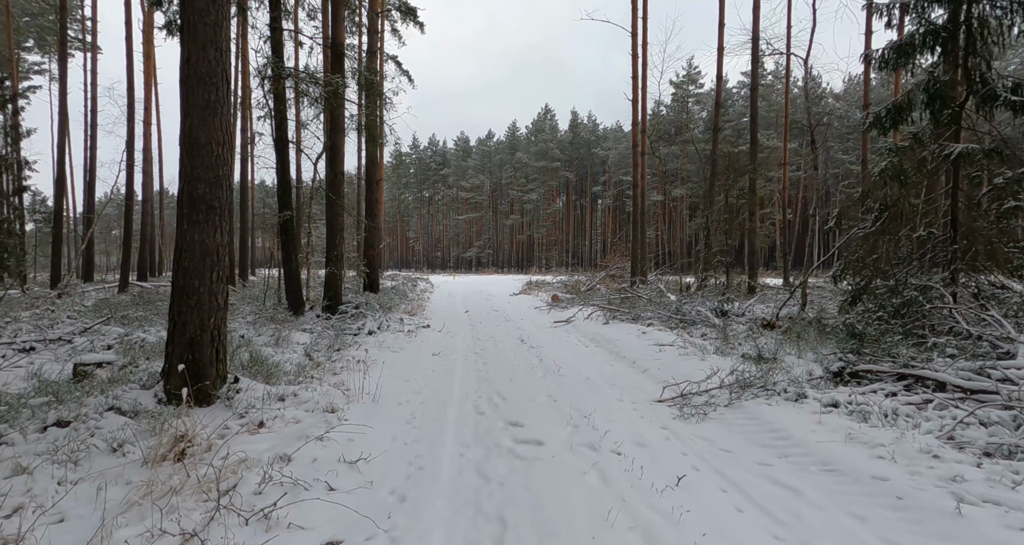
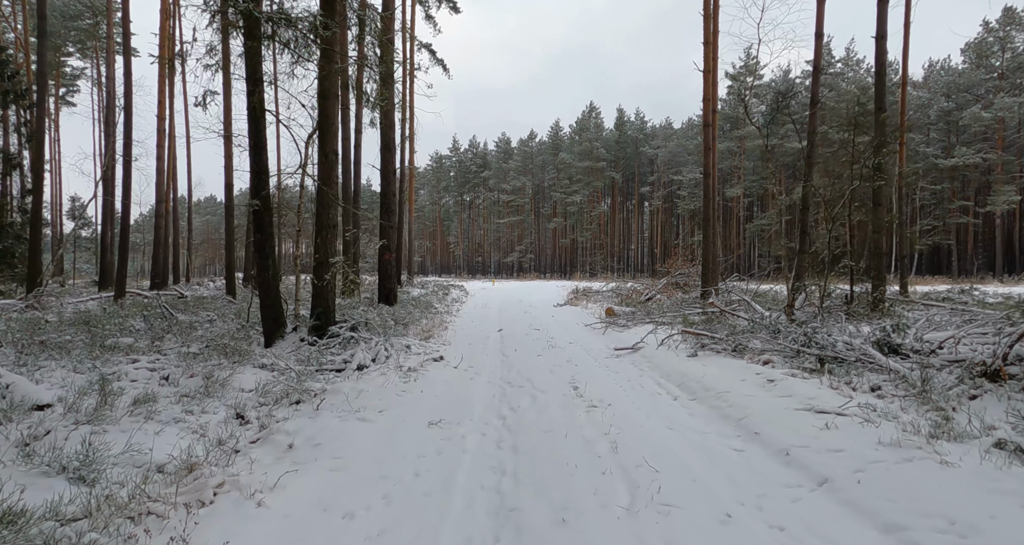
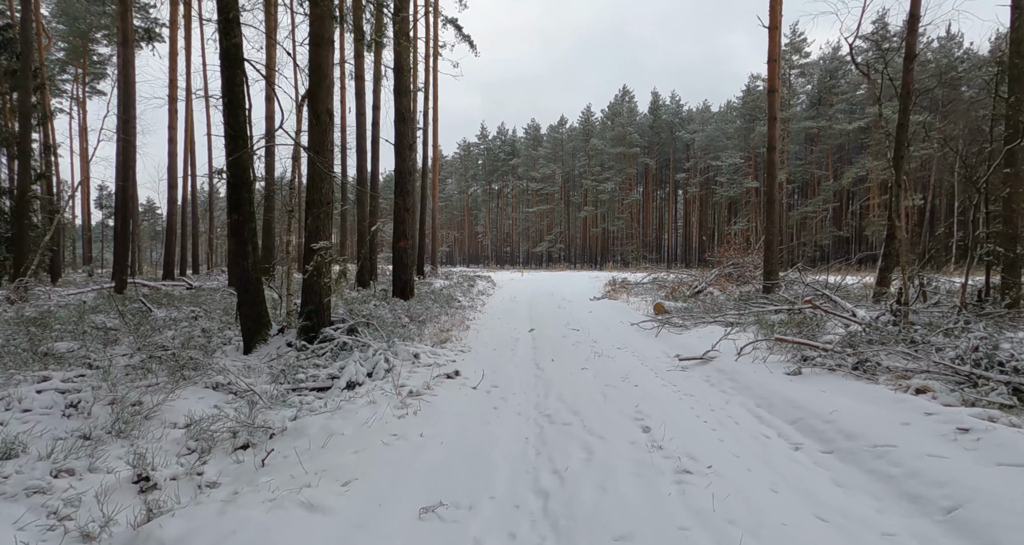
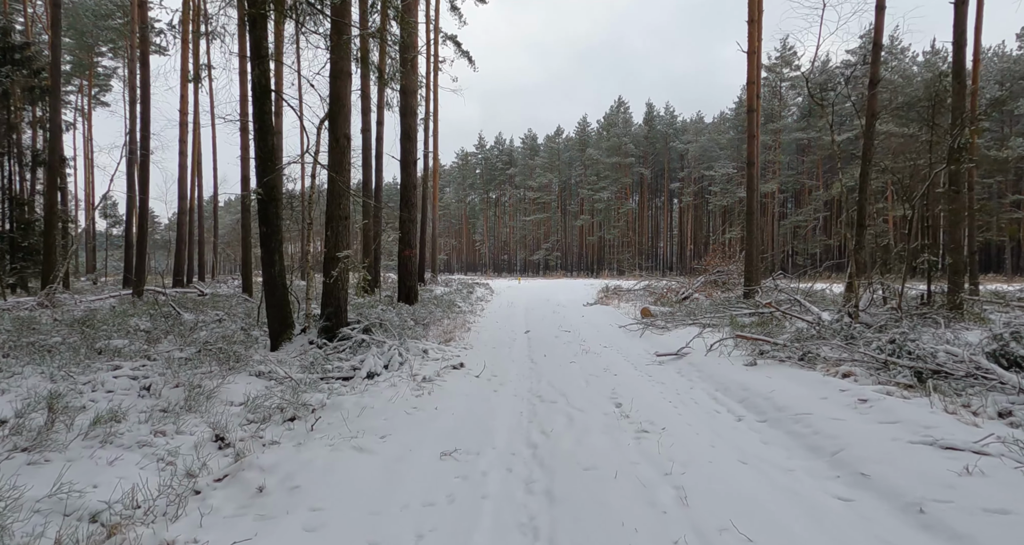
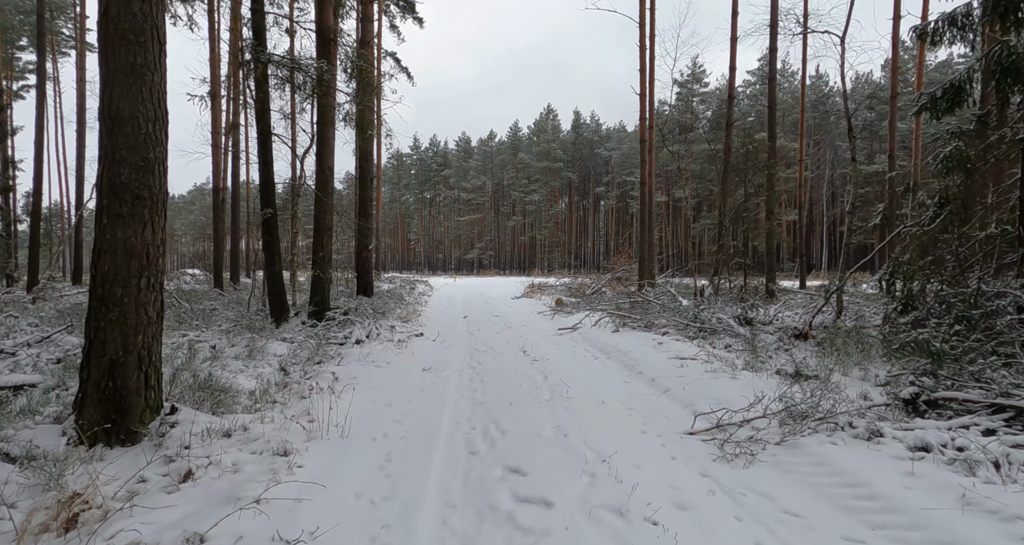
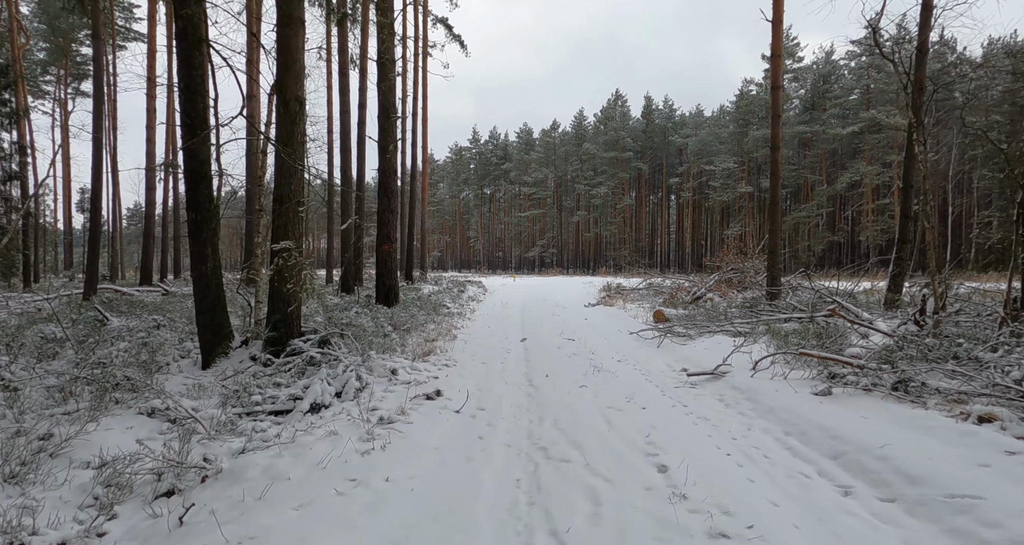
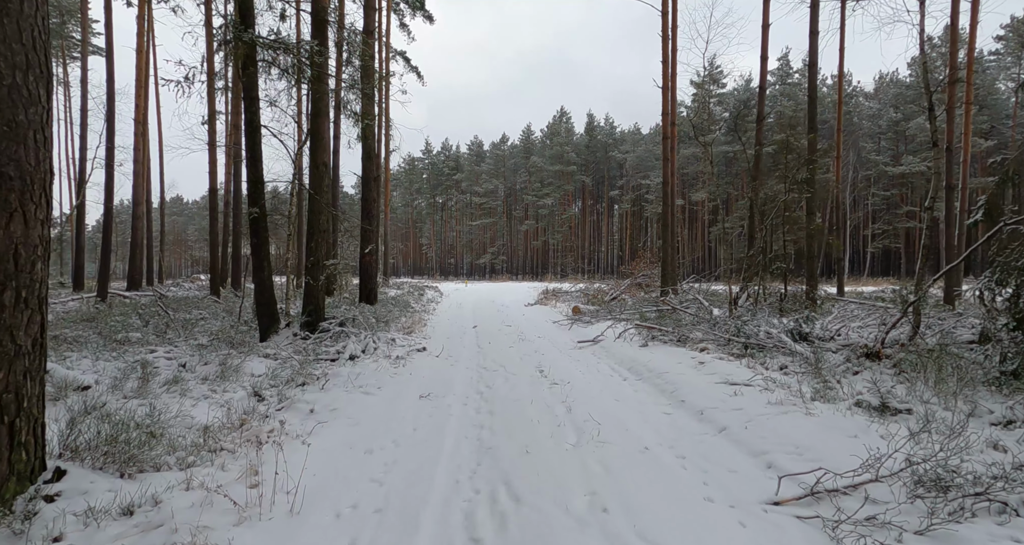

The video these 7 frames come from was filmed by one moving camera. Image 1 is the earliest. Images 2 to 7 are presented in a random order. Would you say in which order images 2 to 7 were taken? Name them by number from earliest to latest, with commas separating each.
5, 7, 2, 4, 3, 6
